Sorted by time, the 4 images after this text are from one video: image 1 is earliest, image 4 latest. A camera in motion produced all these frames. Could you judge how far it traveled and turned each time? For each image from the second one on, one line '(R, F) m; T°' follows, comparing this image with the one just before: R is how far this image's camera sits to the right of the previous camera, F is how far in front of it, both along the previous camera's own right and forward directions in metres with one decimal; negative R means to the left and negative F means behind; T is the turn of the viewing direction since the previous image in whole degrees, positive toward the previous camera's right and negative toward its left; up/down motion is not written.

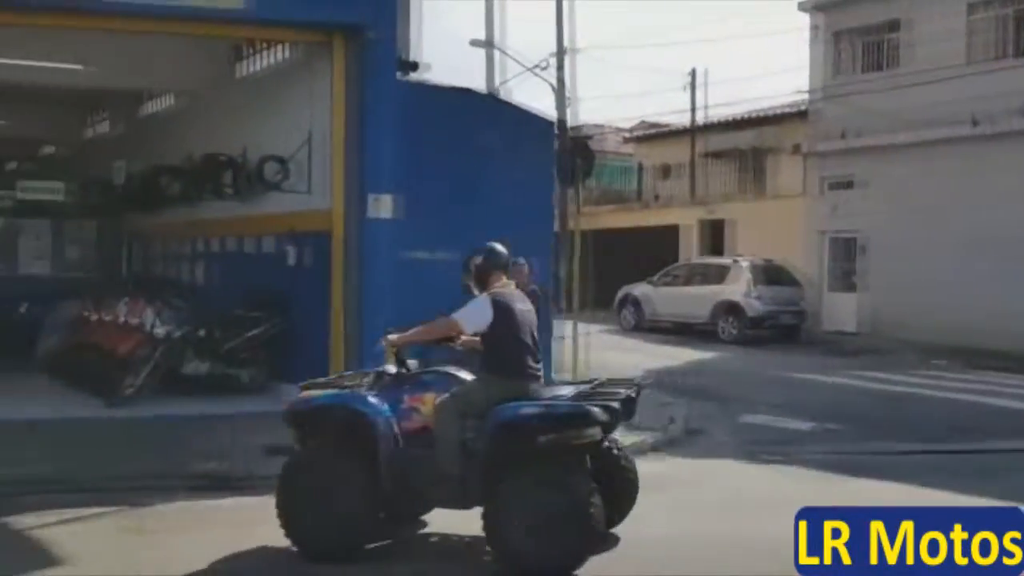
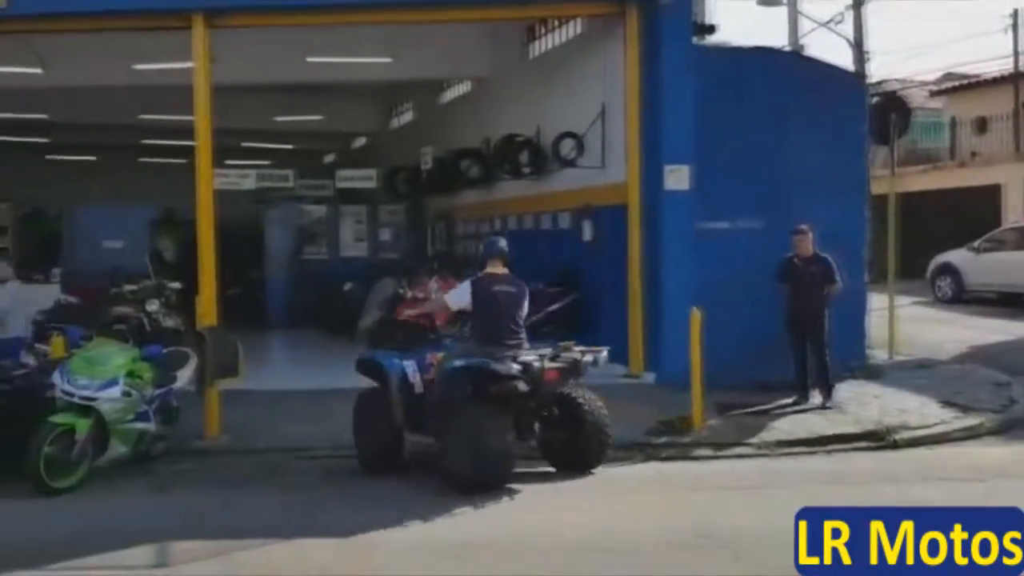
(-0.3, +0.2) m; -17°
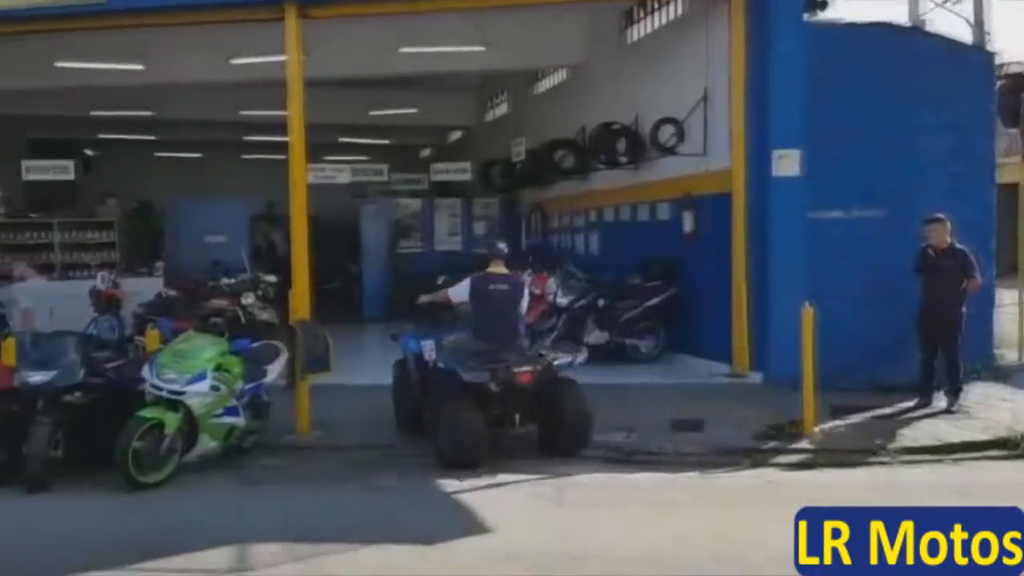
(0.0, +0.5) m; -6°
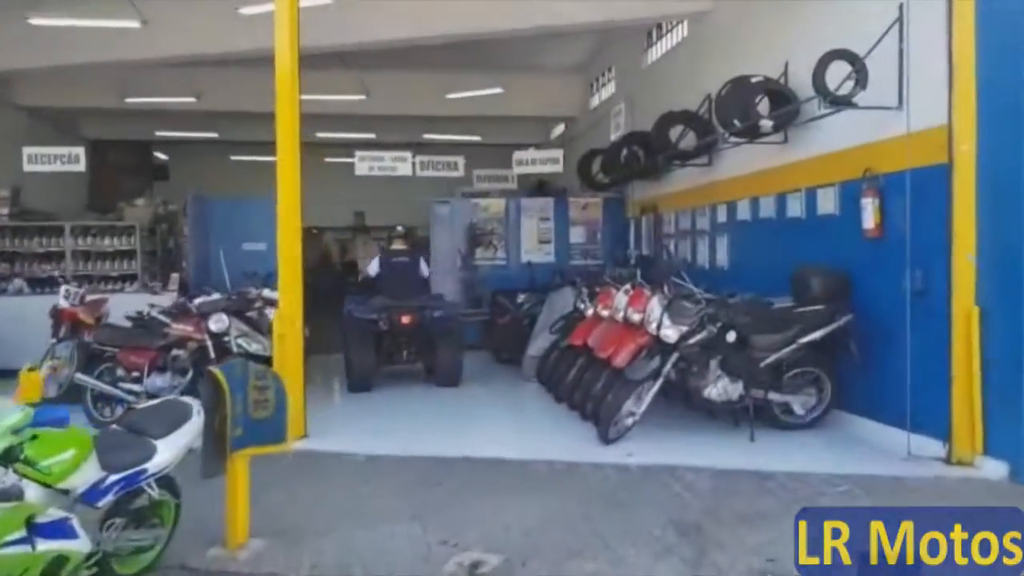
(+0.4, +4.1) m; -8°
